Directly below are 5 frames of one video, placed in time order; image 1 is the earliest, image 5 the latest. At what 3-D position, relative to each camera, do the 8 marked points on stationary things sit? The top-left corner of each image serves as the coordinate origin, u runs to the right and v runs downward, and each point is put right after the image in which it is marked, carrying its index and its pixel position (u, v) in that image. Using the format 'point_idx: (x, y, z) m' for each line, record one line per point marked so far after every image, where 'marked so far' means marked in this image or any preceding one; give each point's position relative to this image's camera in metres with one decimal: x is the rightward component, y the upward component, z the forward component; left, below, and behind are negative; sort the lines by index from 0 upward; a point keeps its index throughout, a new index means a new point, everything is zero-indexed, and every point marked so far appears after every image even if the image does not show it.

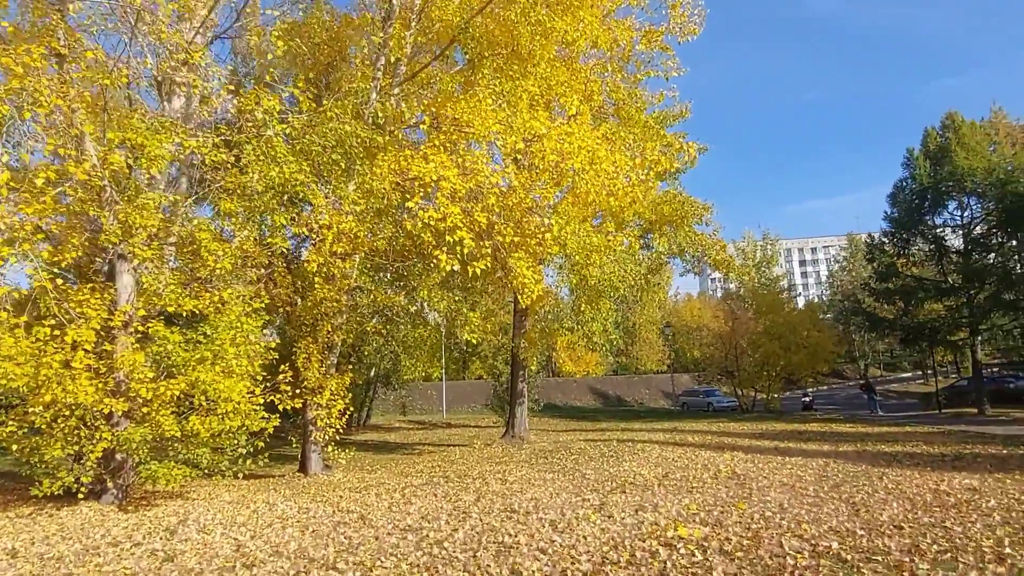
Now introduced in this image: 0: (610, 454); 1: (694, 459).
0: (+2.3, -3.8, +16.0) m
1: (+3.9, -3.7, +14.9) m
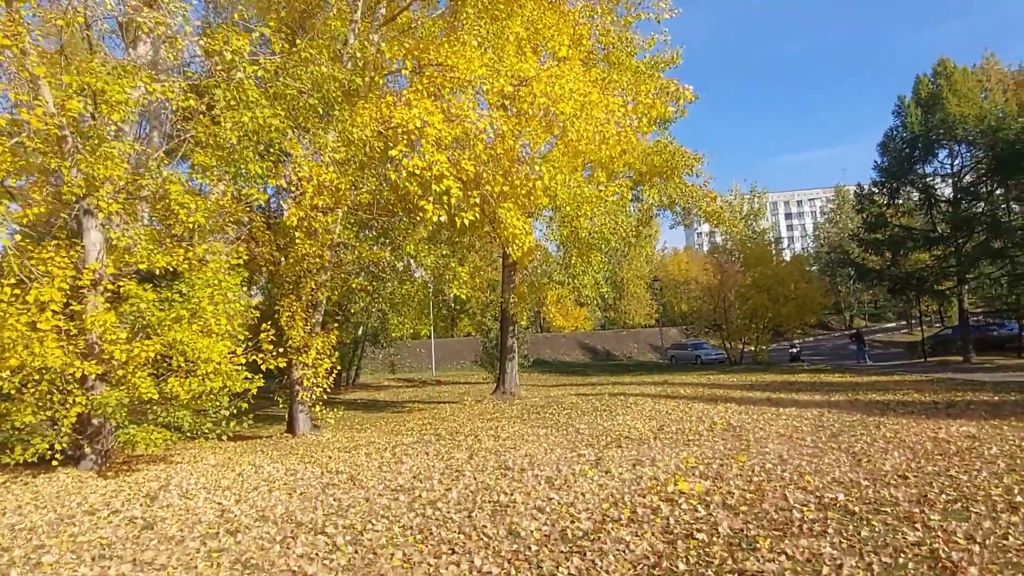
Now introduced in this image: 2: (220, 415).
0: (+2.1, -2.8, +15.9) m
1: (+3.8, -2.6, +14.7) m
2: (-4.3, -1.9, +10.1) m
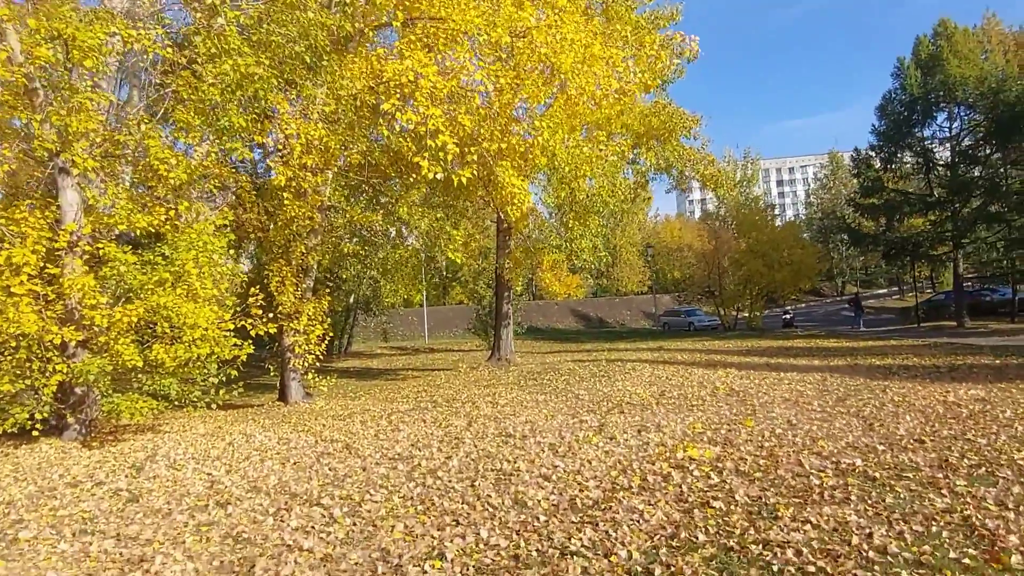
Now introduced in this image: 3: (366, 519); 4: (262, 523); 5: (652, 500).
0: (+2.0, -1.9, +15.6) m
1: (+3.7, -1.9, +14.5) m
2: (-4.3, -1.3, +9.8) m
3: (-1.2, -1.8, +5.5) m
4: (-2.0, -1.8, +5.4) m
5: (+1.2, -1.8, +5.8) m
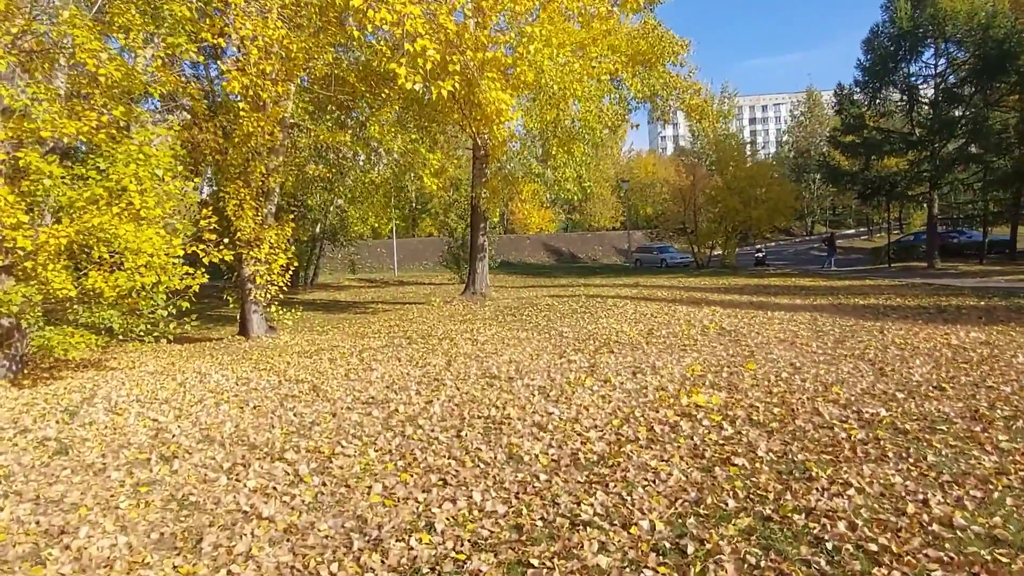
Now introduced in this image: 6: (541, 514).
0: (+1.5, -0.5, +14.9) m
1: (+3.3, -0.5, +13.9) m
2: (-4.5, -0.3, +8.8) m
3: (-1.2, -1.3, +4.7) m
4: (-2.0, -1.3, +4.6) m
5: (+1.1, -1.2, +5.1) m
6: (+0.2, -1.3, +4.1) m
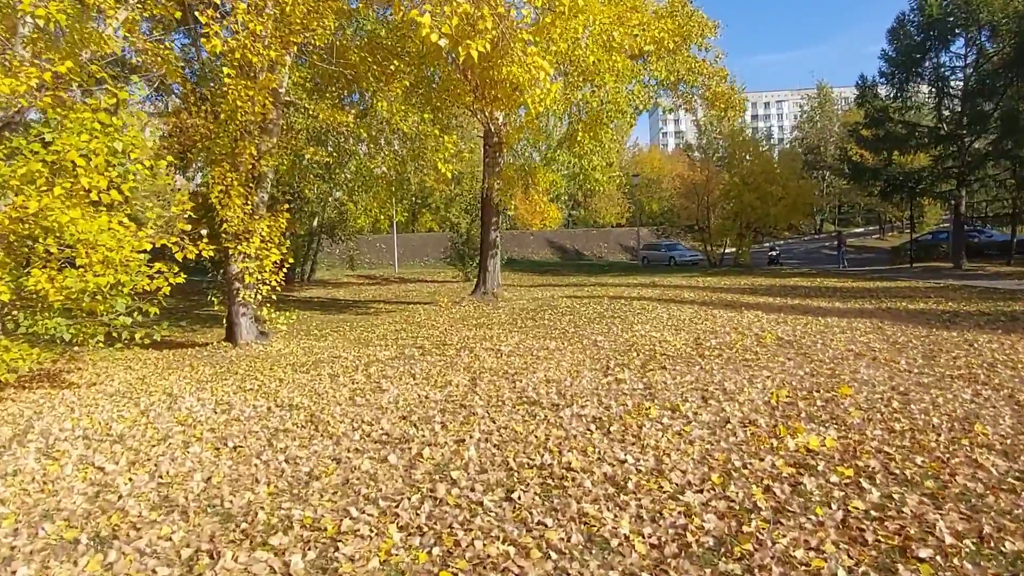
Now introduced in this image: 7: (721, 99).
0: (+1.9, -0.5, +13.4) m
1: (+3.6, -0.6, +12.4) m
2: (-4.1, -0.3, +7.2) m
3: (-0.8, -1.3, +3.2) m
4: (-1.6, -1.4, +3.1) m
5: (+1.6, -1.3, +3.7) m
6: (+0.6, -1.4, +2.6) m
7: (+6.0, +5.4, +19.5) m
